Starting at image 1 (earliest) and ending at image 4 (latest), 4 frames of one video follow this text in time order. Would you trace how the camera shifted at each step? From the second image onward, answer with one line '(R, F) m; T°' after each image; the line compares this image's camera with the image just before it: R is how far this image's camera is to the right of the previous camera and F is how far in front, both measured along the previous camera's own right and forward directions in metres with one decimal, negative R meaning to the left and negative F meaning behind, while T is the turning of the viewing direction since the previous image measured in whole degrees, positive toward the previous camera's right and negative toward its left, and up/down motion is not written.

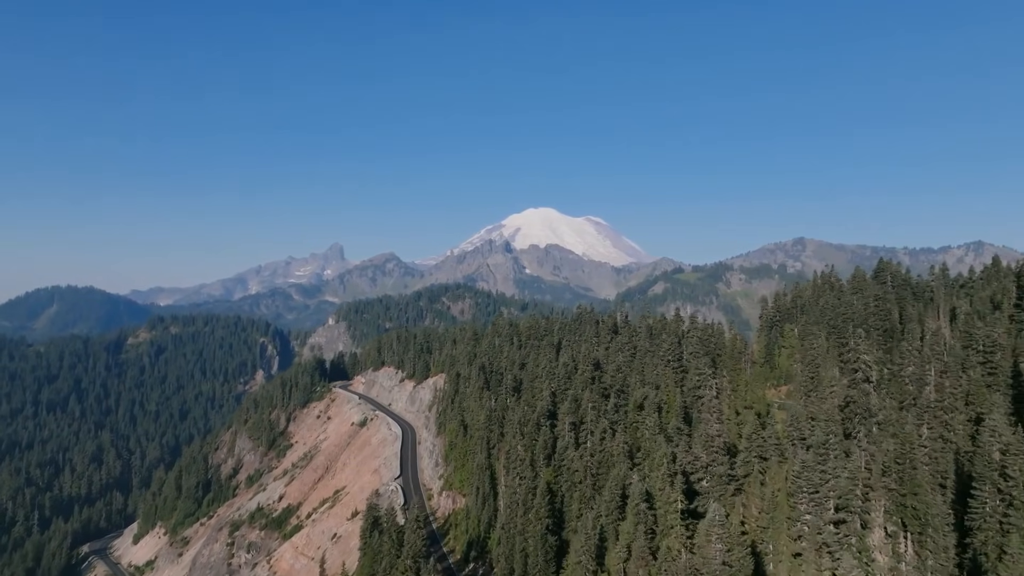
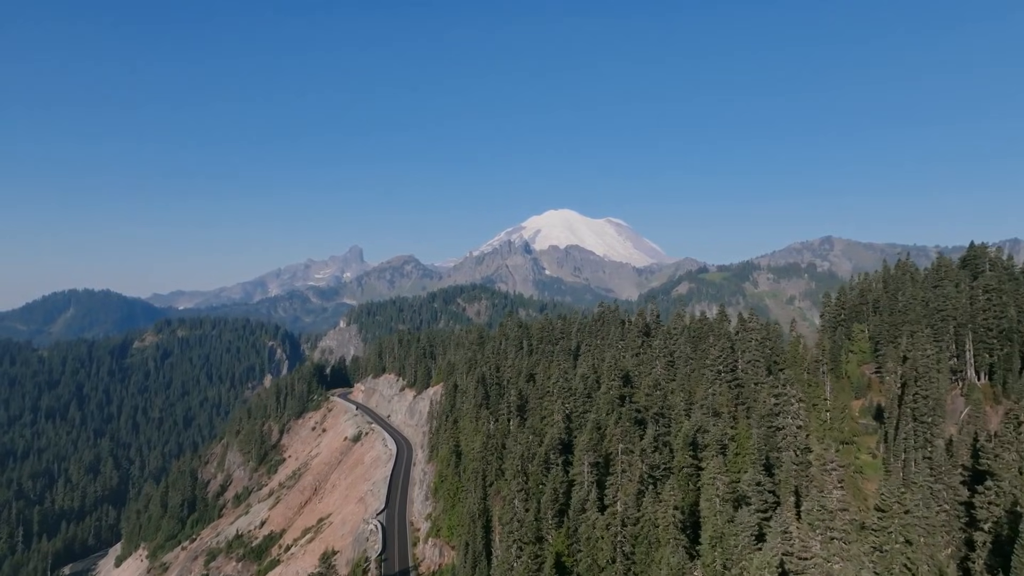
(+2.3, +22.9) m; -2°
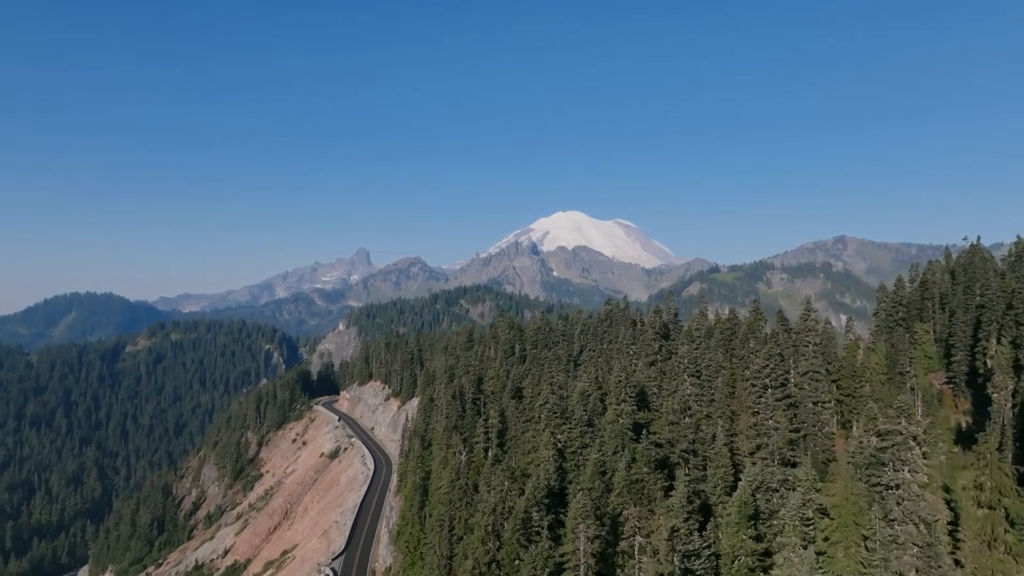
(+3.1, +19.0) m; -1°
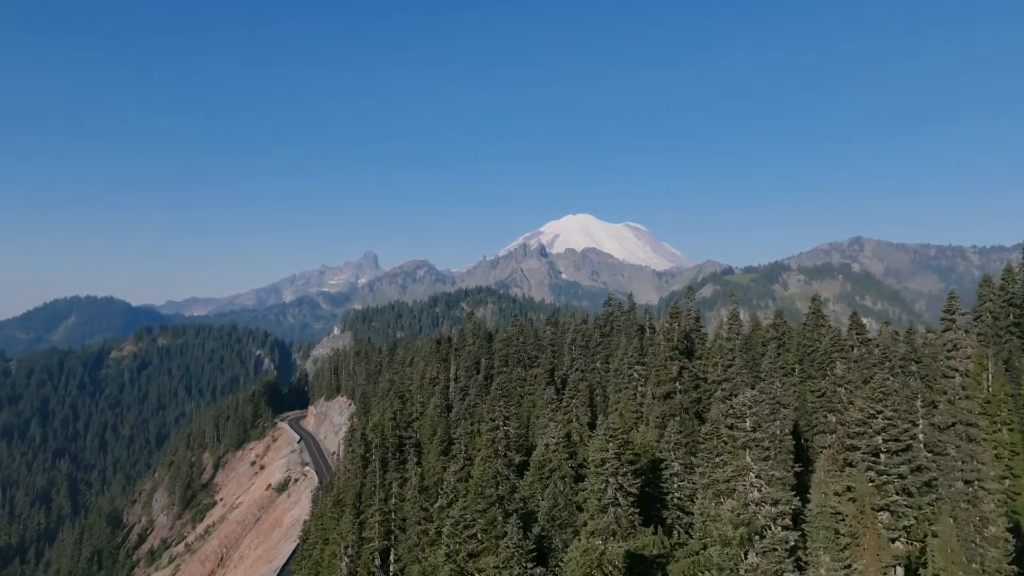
(+5.6, +25.3) m; -1°
